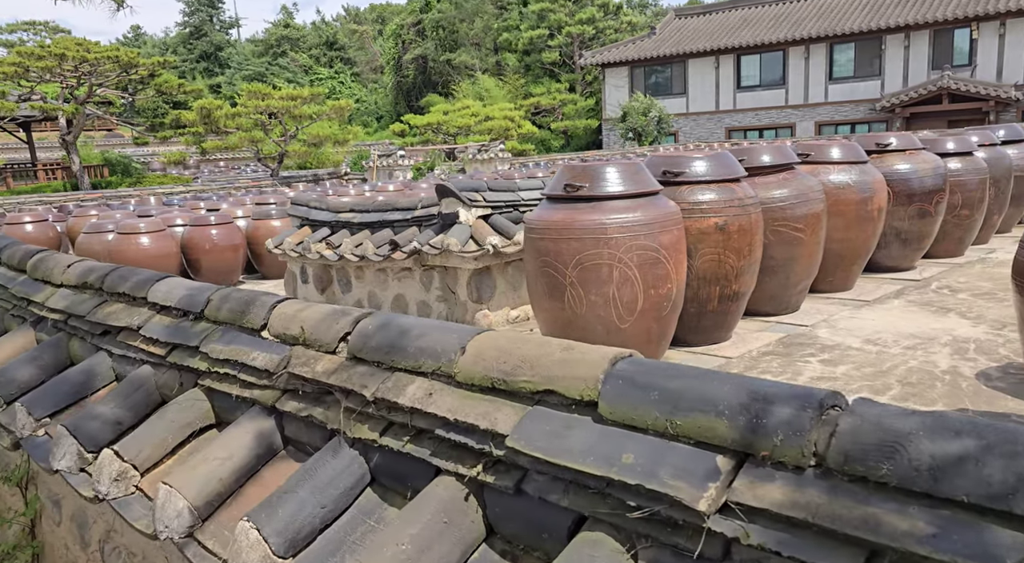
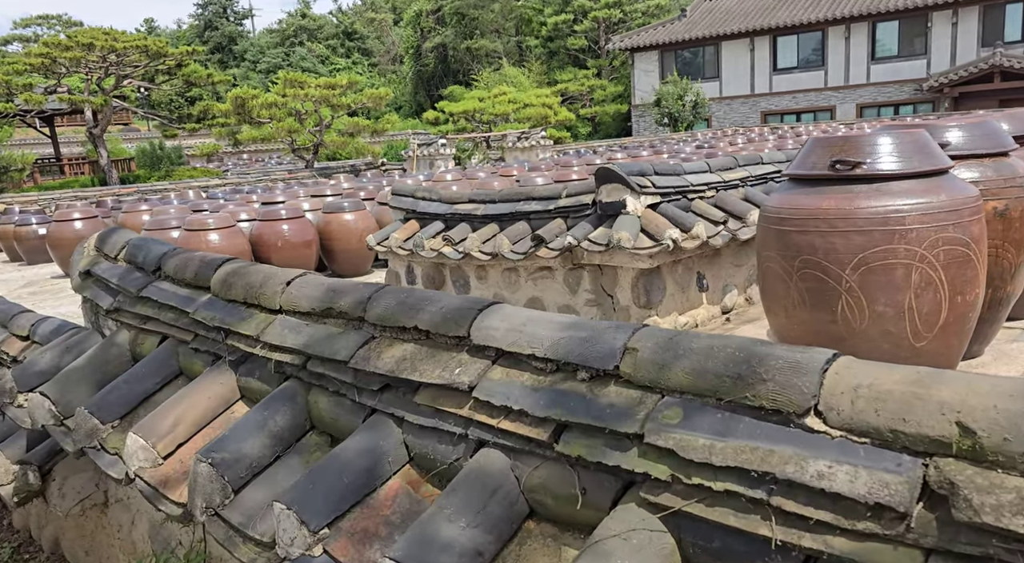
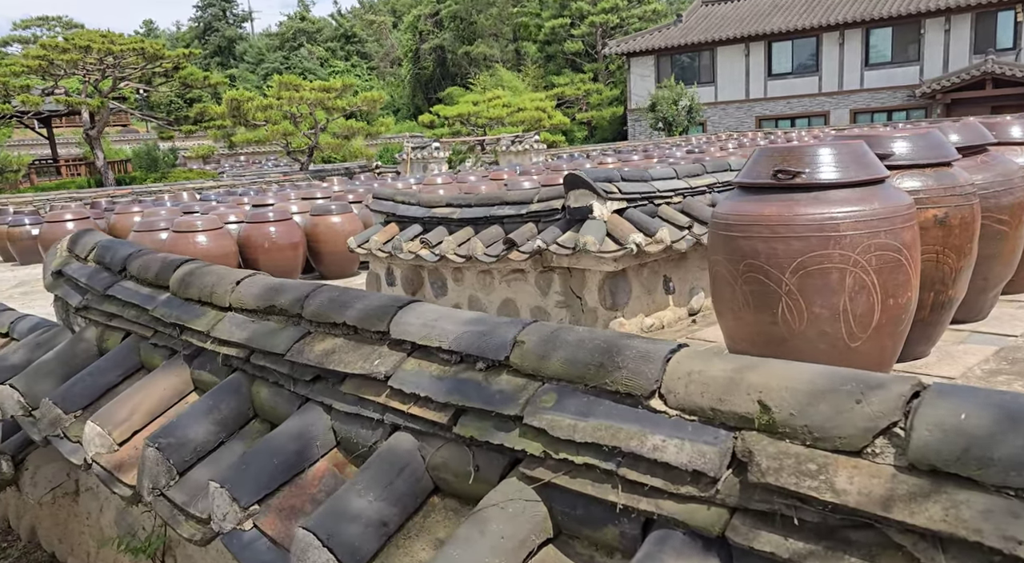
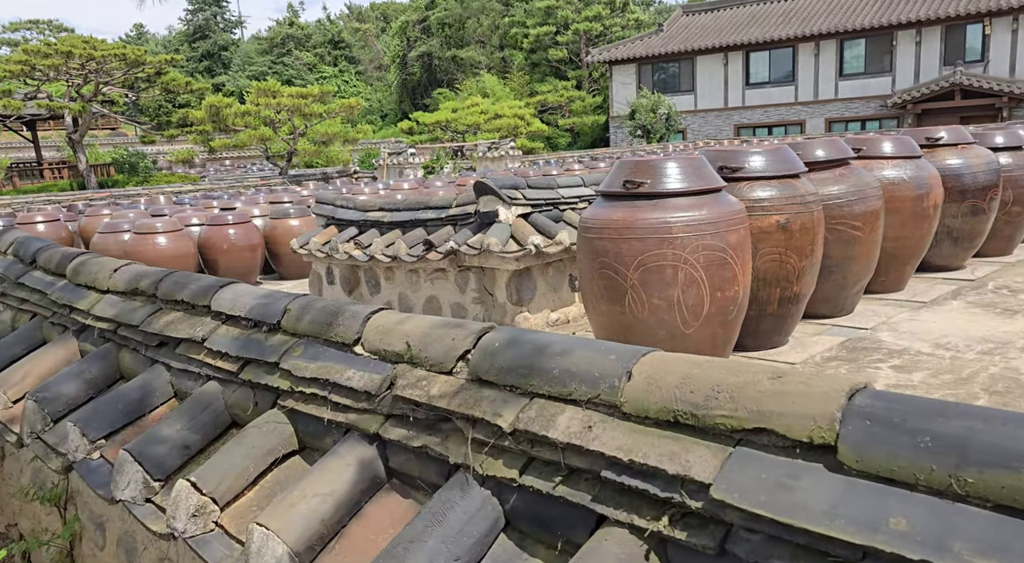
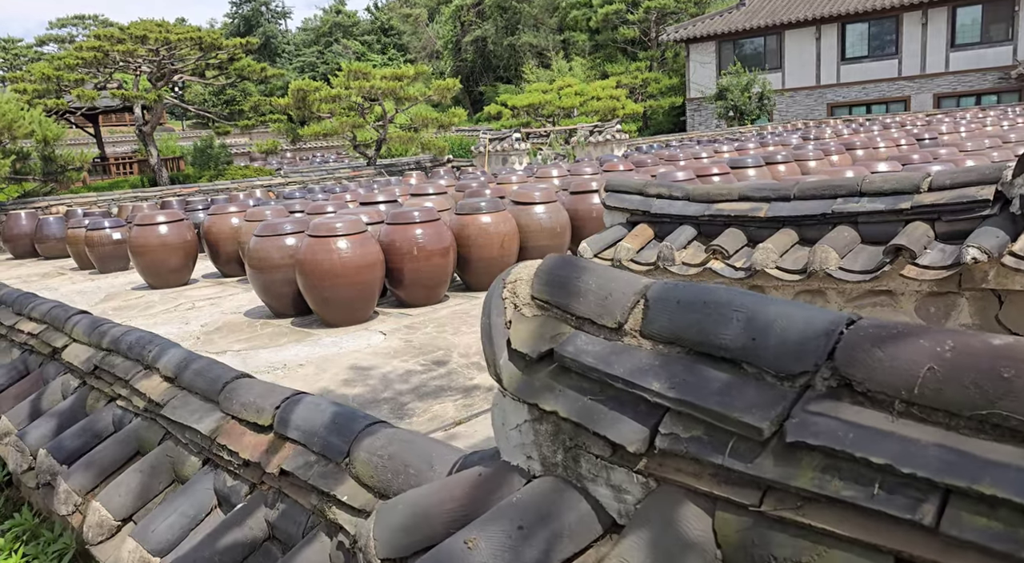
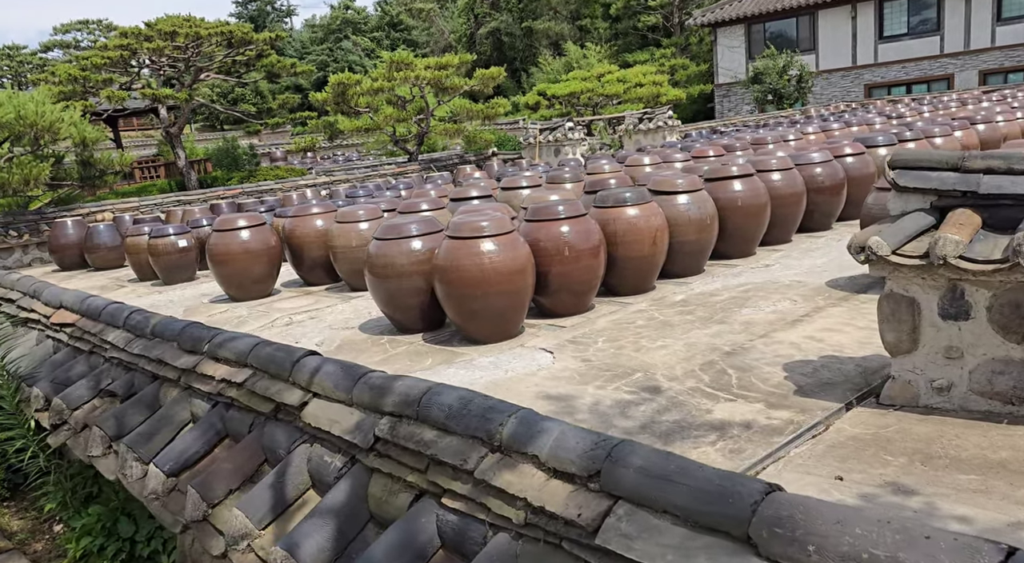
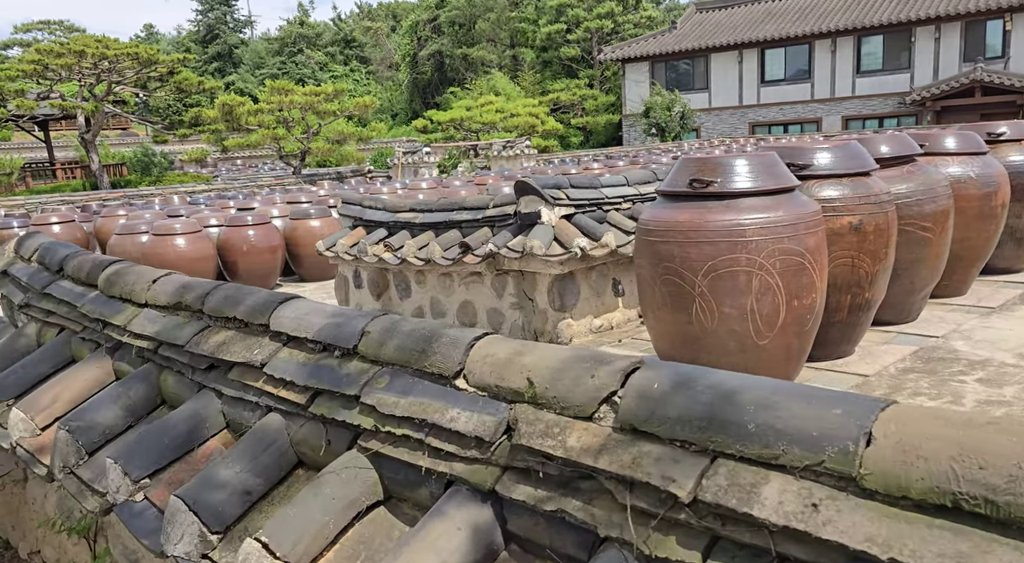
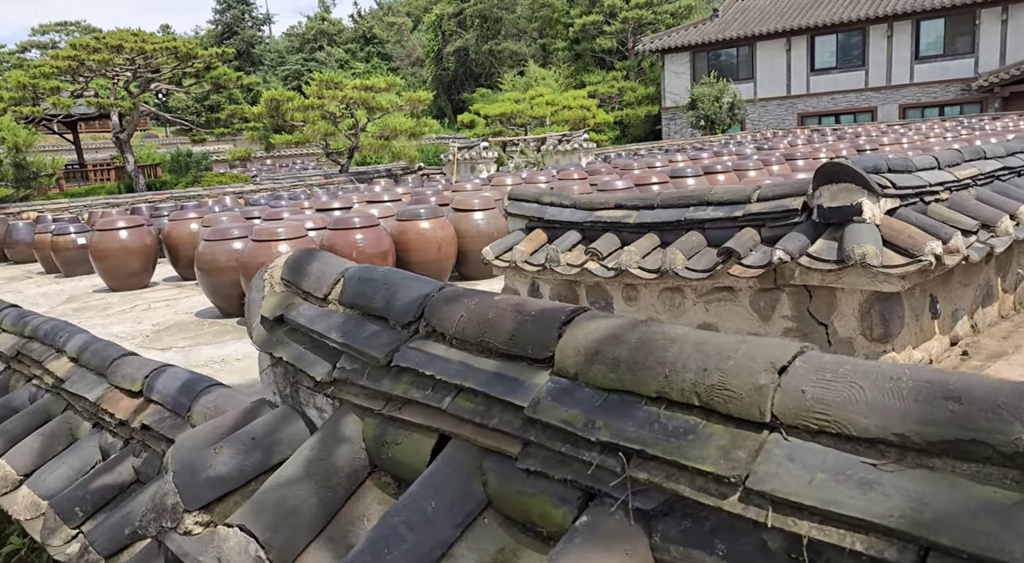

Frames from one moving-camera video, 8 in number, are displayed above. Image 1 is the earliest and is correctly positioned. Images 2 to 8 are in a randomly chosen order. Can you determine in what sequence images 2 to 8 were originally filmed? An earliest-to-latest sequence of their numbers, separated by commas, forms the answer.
4, 7, 3, 2, 8, 5, 6
